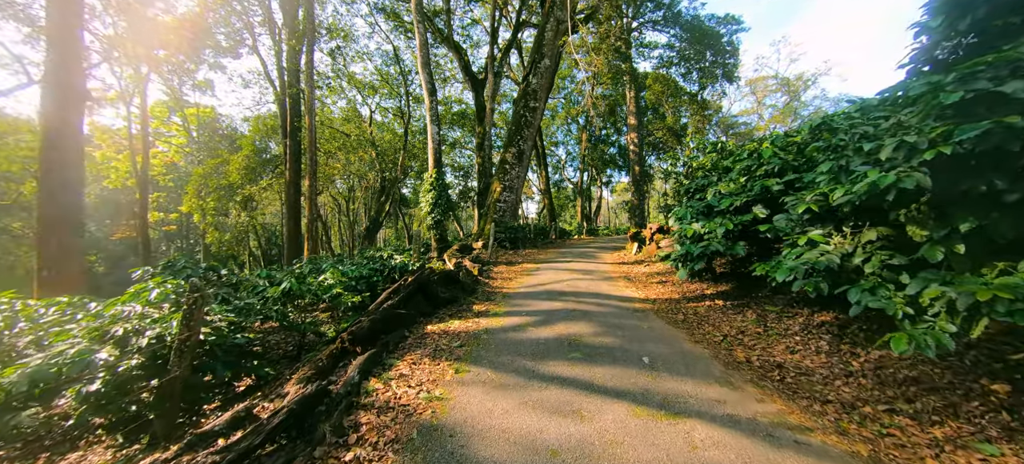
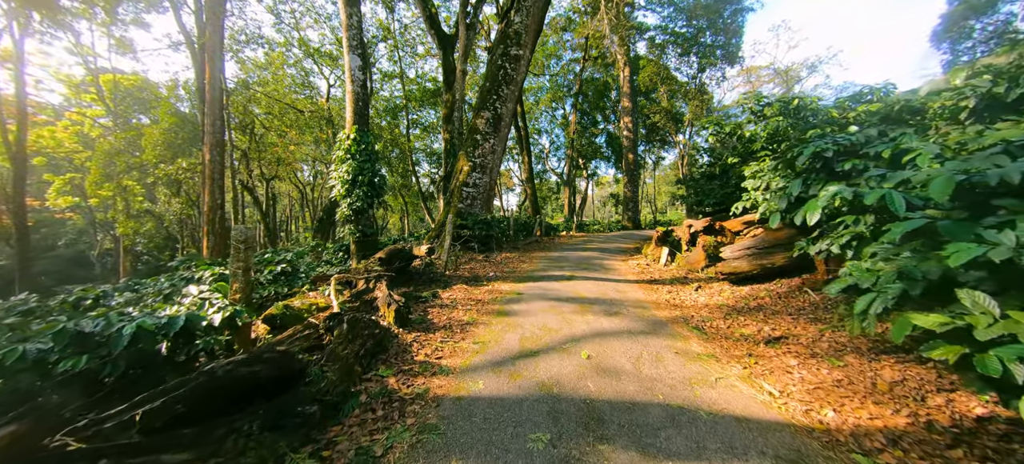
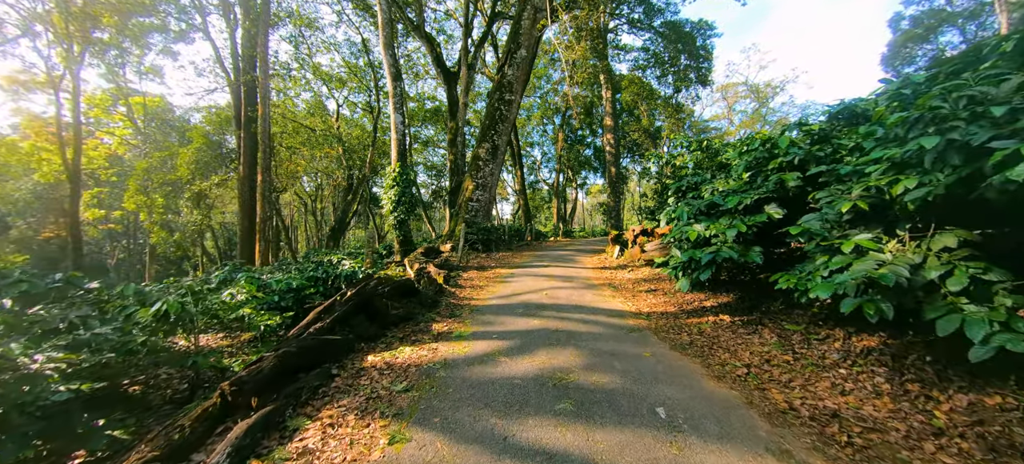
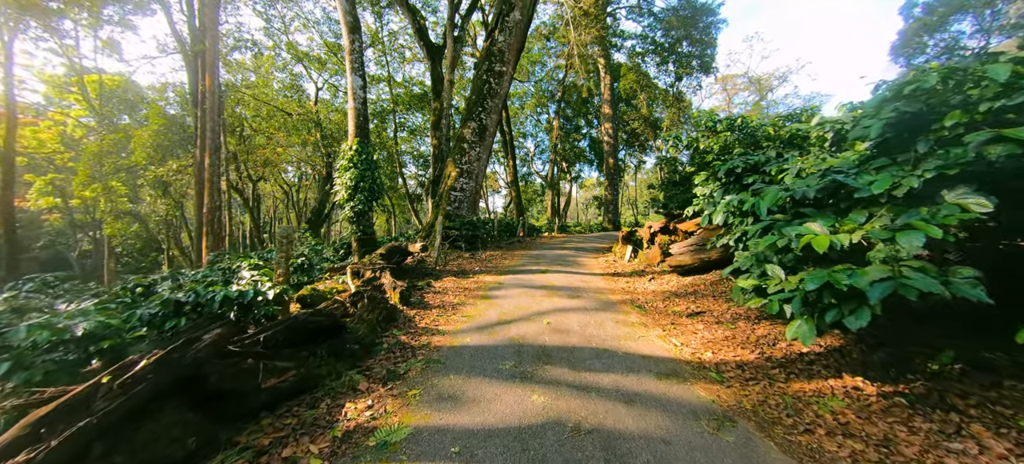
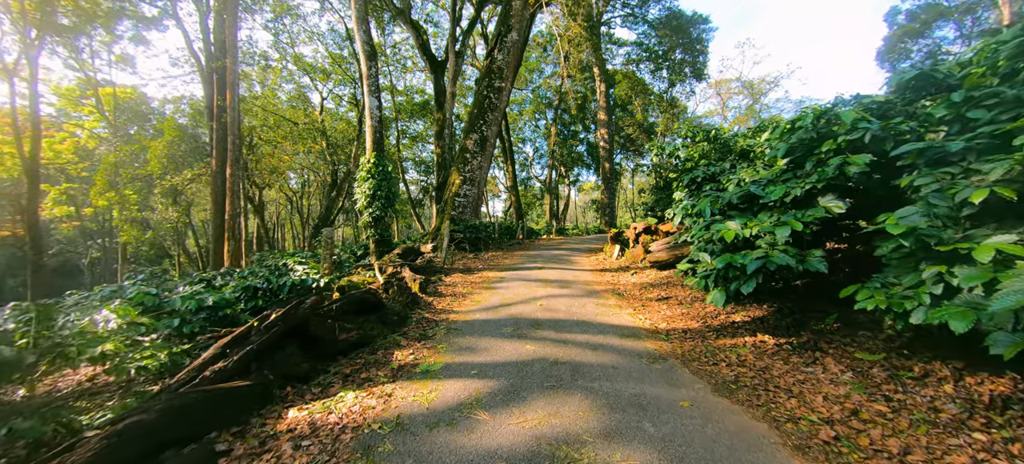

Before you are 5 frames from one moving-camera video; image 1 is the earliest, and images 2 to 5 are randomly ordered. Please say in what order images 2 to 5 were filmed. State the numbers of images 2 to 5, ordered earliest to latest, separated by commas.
3, 5, 4, 2
